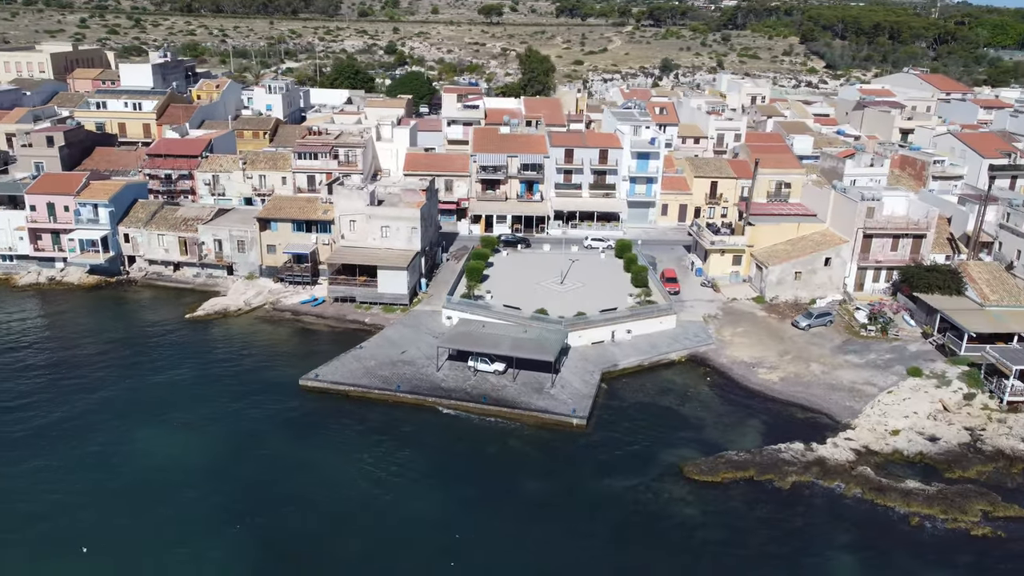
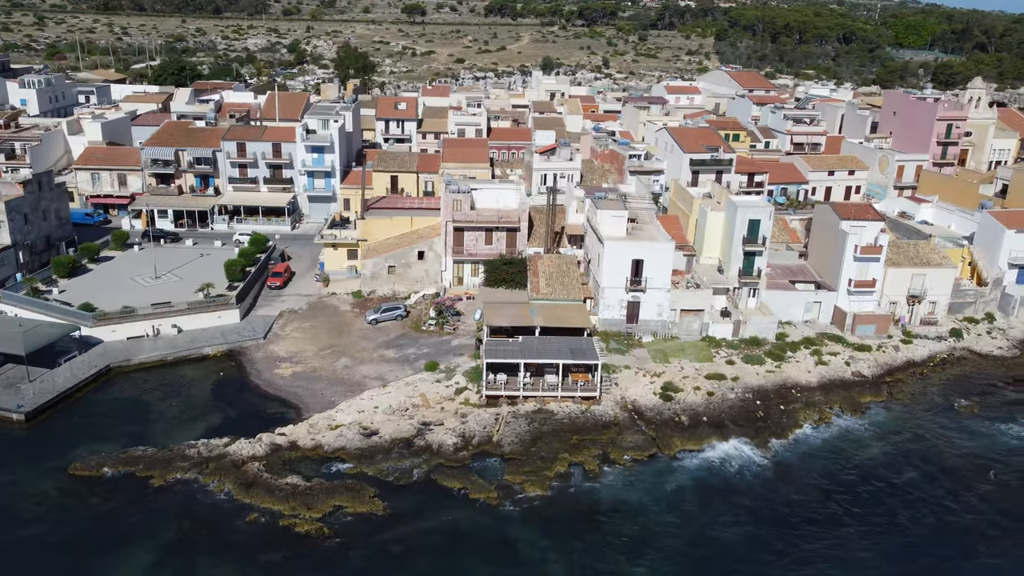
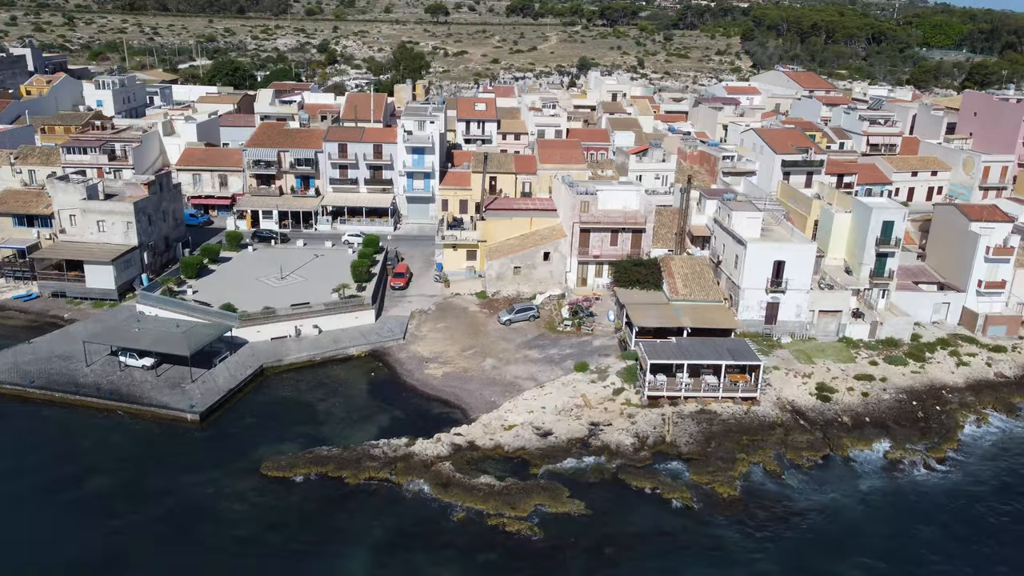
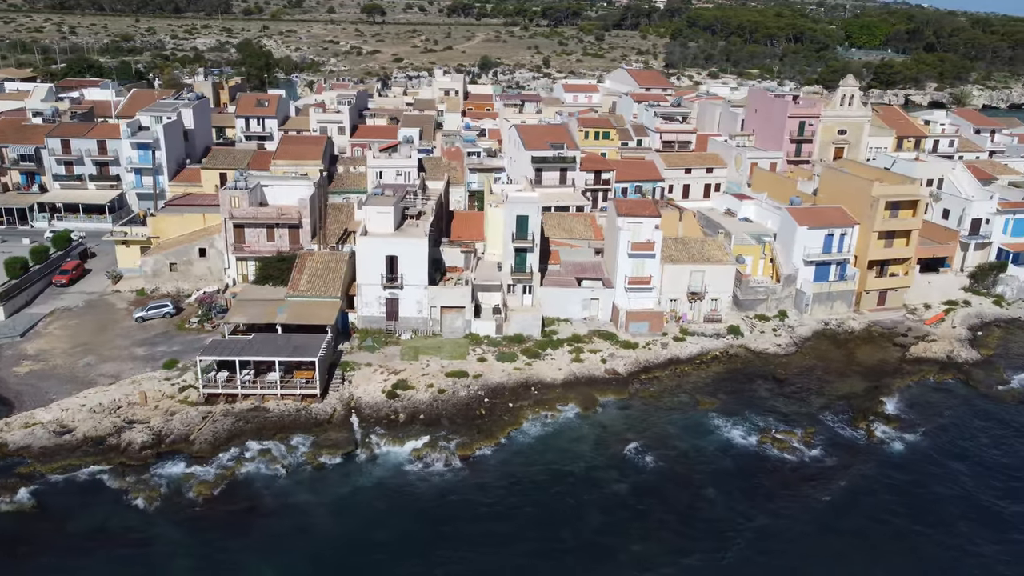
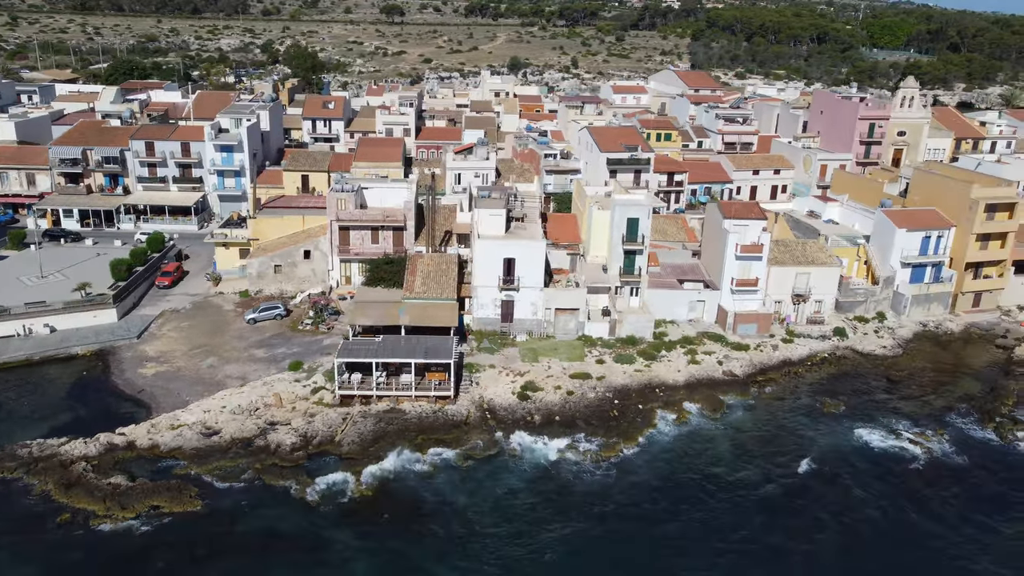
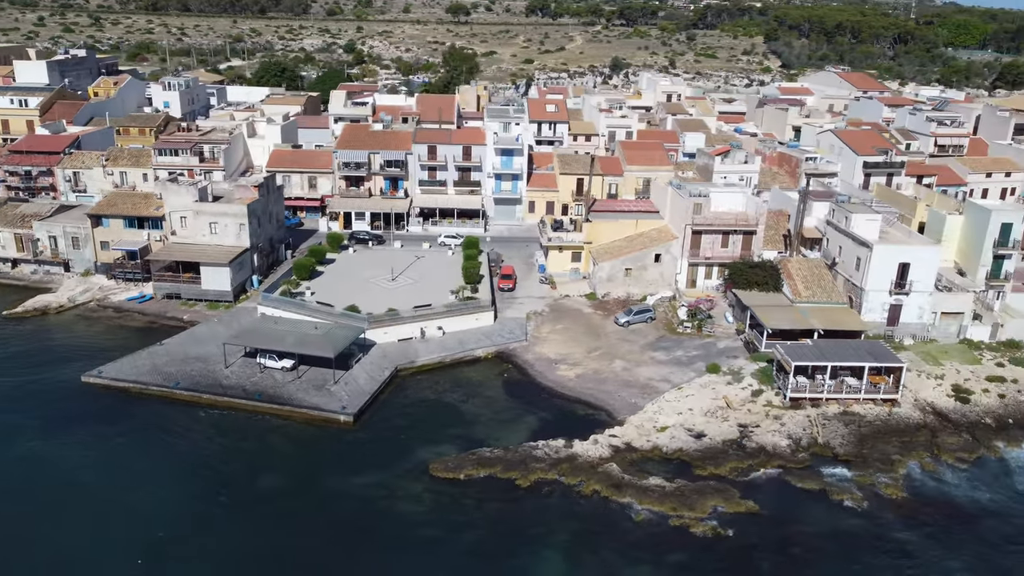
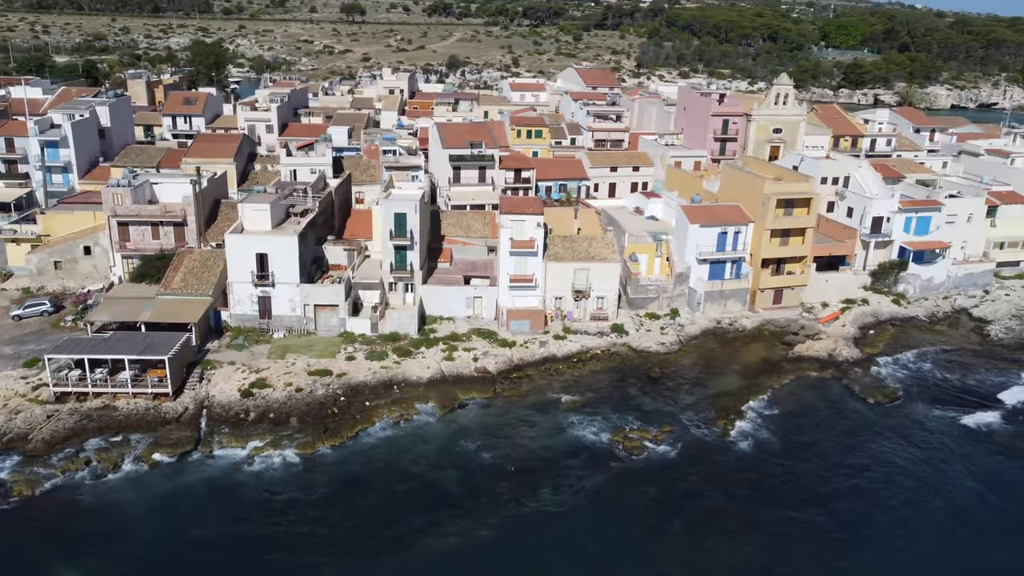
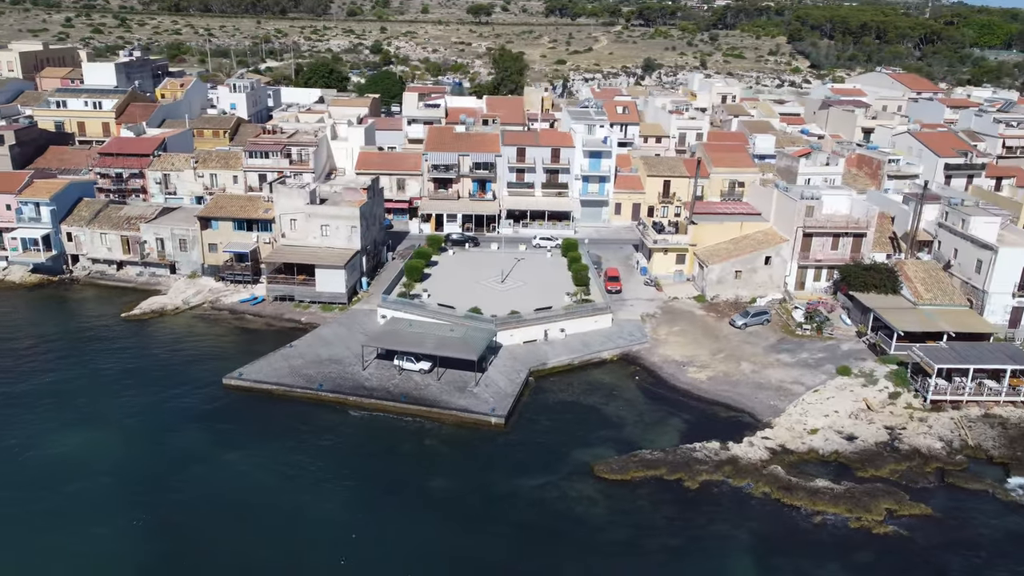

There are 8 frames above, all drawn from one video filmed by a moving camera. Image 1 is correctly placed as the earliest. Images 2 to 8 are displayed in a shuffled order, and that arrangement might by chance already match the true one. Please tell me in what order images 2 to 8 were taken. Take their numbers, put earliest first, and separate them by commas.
8, 6, 3, 2, 5, 4, 7
